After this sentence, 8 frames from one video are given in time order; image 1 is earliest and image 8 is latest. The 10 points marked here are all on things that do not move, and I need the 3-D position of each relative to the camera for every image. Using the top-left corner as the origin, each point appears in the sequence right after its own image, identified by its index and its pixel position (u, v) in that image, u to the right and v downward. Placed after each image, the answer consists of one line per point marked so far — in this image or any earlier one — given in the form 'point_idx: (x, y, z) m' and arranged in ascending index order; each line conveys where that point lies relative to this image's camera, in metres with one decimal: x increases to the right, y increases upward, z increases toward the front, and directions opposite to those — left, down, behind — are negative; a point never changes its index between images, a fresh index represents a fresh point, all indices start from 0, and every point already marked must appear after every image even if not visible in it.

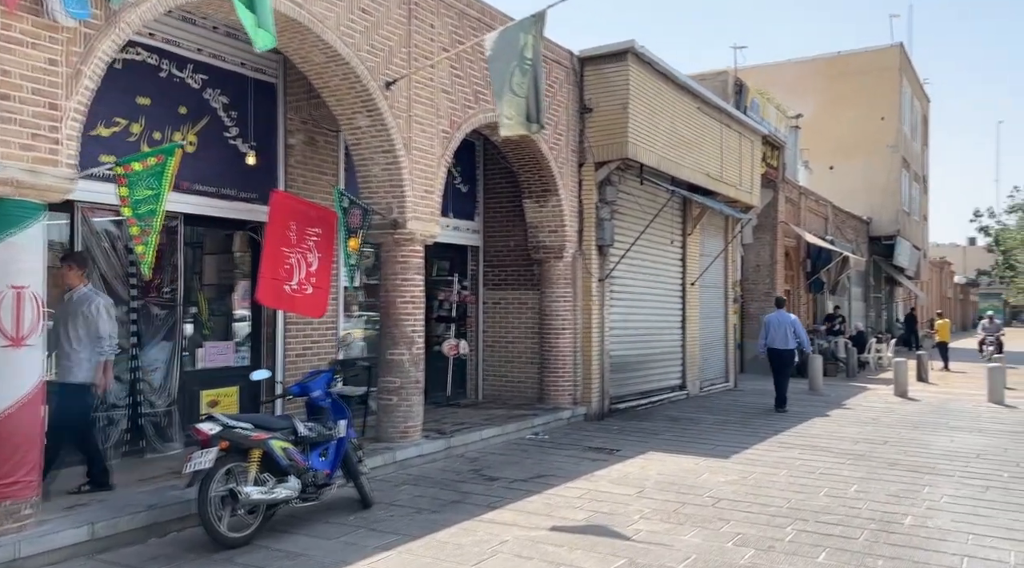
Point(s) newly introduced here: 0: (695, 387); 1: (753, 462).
0: (+3.4, -1.8, +18.0) m
1: (+2.6, -1.9, +10.9) m
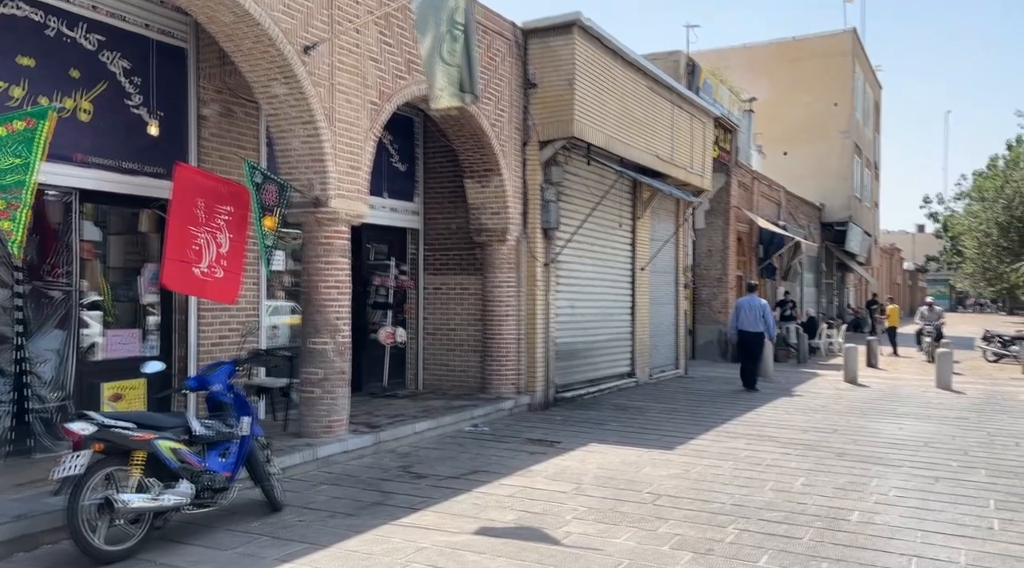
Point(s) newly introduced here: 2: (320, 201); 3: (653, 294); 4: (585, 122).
0: (+2.4, -1.6, +17.5) m
1: (+1.9, -1.7, +10.3) m
2: (-1.7, +0.7, +9.1) m
3: (+2.8, -0.2, +19.0) m
4: (+1.0, +2.2, +13.6) m
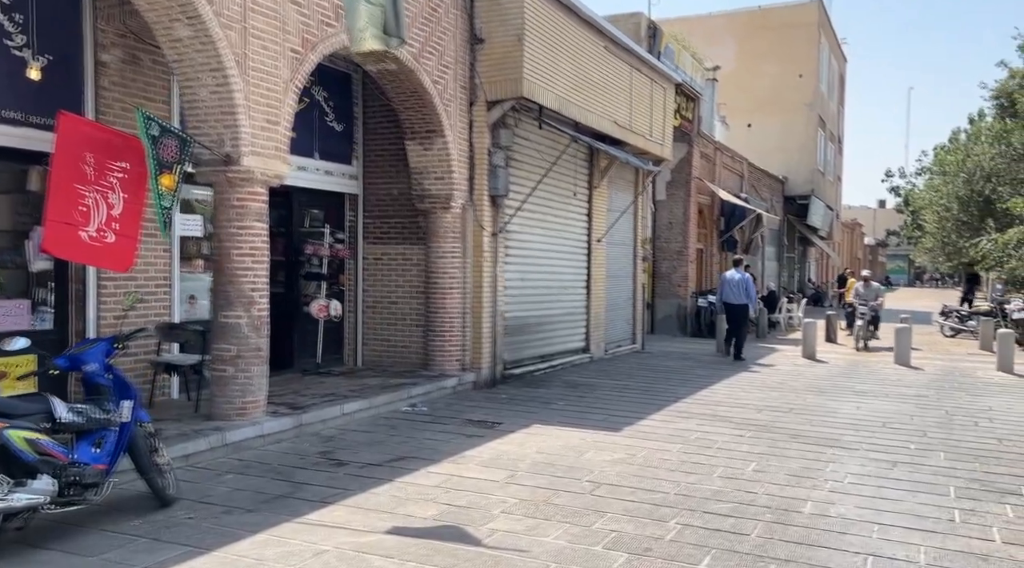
0: (+1.5, -1.1, +16.8) m
1: (+1.3, -1.4, +9.7) m
2: (-2.3, +1.0, +8.2) m
3: (+1.9, +0.3, +18.3) m
4: (+0.3, +2.5, +12.8) m
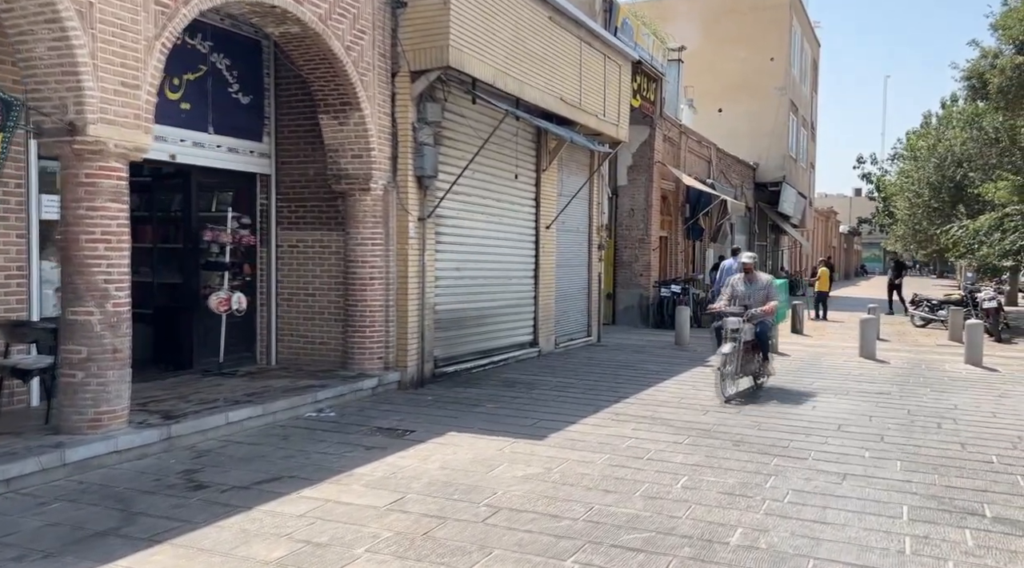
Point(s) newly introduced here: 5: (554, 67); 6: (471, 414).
0: (+0.6, -0.9, +15.7) m
1: (+0.5, -1.4, +8.6) m
2: (-3.0, +1.1, +7.0) m
3: (+0.9, +0.5, +17.2) m
4: (-0.6, +2.6, +11.6) m
5: (+0.6, +3.1, +14.5) m
6: (-0.4, -1.3, +9.8) m
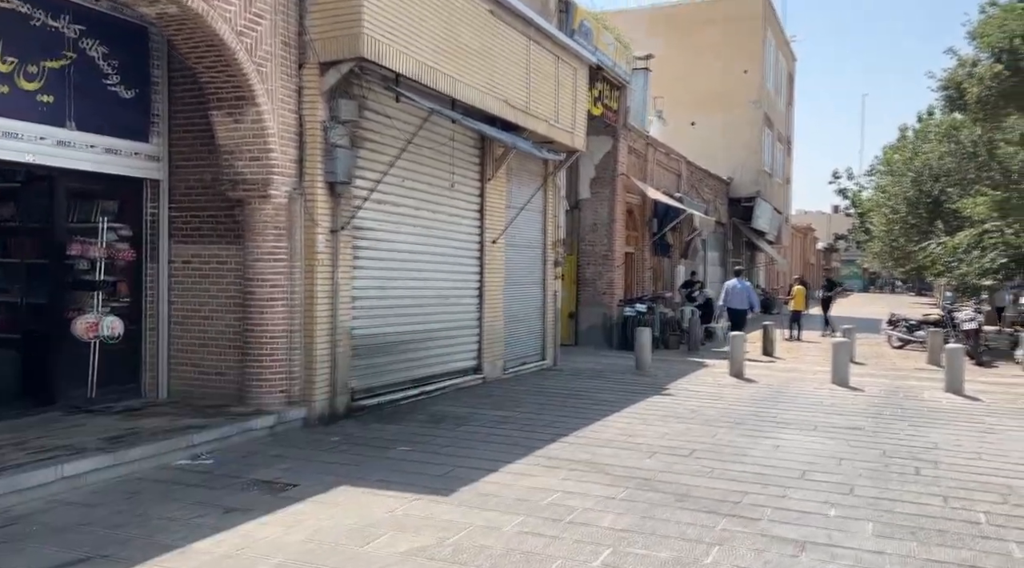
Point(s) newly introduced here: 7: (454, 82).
0: (-0.3, -1.2, +14.3) m
1: (-0.2, -1.5, +7.1) m
2: (-3.7, +0.9, +5.5) m
3: (0.0, +0.2, +15.8) m
4: (-1.3, +2.4, +10.2) m
5: (-0.2, +2.8, +13.2) m
6: (-1.1, -1.4, +8.4) m
7: (-0.8, +2.3, +11.6) m
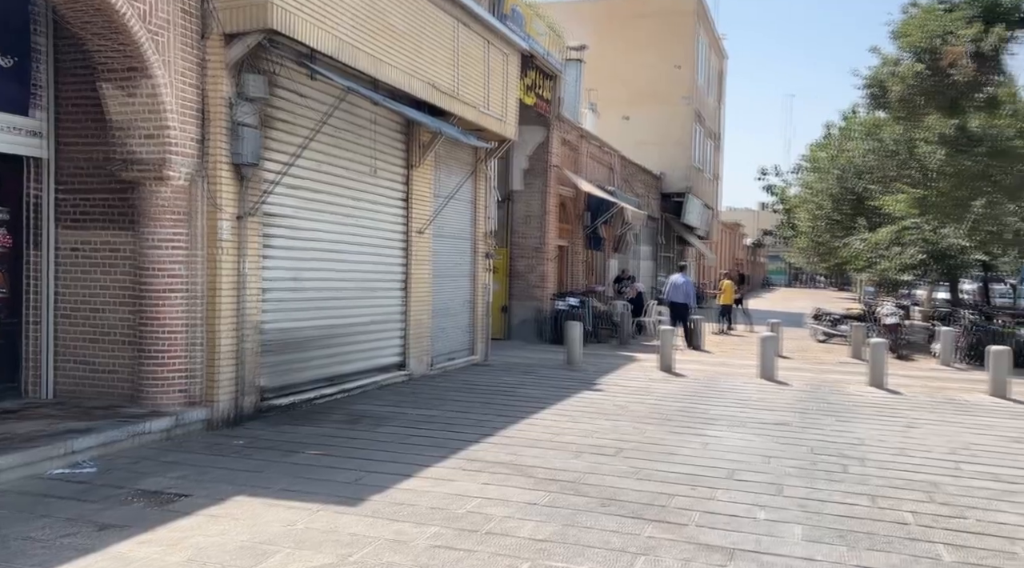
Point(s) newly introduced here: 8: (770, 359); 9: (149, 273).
0: (-1.3, -1.1, +13.8) m
1: (-0.8, -1.5, +6.7) m
2: (-4.1, +1.0, +4.8) m
3: (-1.1, +0.3, +15.3) m
4: (-2.1, +2.5, +9.7) m
5: (-1.2, +2.9, +12.7) m
6: (-1.8, -1.4, +7.8) m
7: (-1.6, +2.4, +11.1) m
8: (+4.0, -1.2, +15.8) m
9: (-3.2, +0.1, +9.2) m
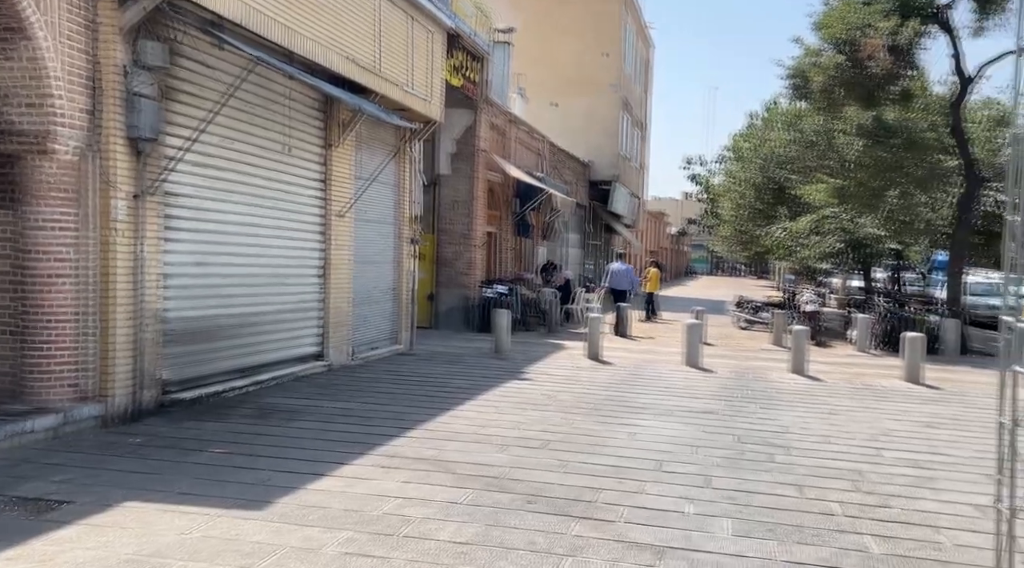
0: (-2.3, -0.9, +13.3) m
1: (-1.3, -1.4, +6.2) m
2: (-4.5, +1.1, +4.1) m
3: (-2.2, +0.5, +14.8) m
4: (-2.8, +2.6, +9.0) m
5: (-2.1, +3.1, +12.1) m
6: (-2.3, -1.3, +7.3) m
7: (-2.4, +2.5, +10.5) m
8: (+2.9, -1.0, +15.7) m
9: (-3.9, +0.2, +8.5) m
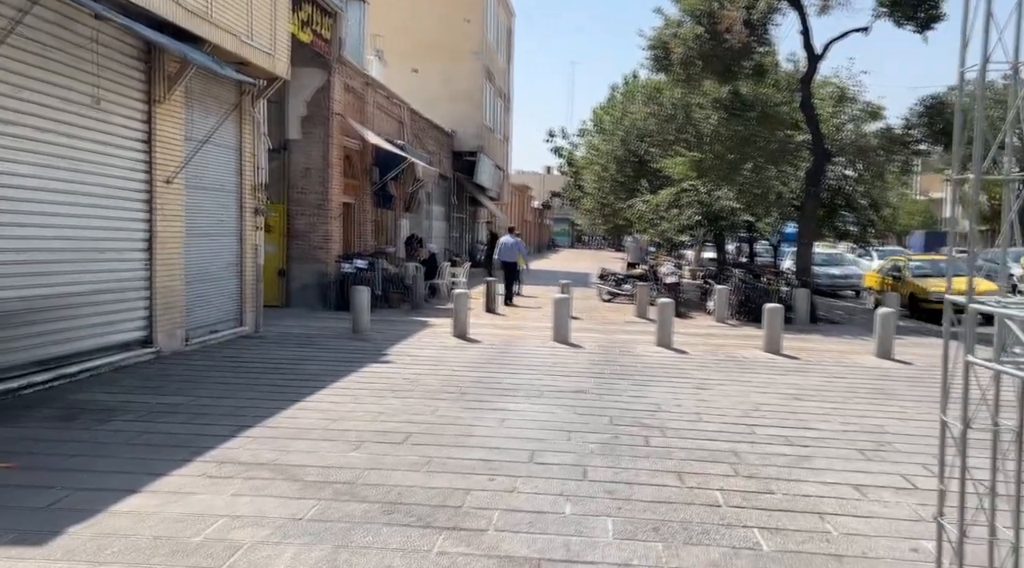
0: (-4.0, -0.7, +11.8) m
1: (-2.0, -1.3, +5.0) m
2: (-4.9, +1.1, +2.4) m
3: (-4.1, +0.8, +13.3) m
4: (-3.9, +2.8, +7.5) m
5: (-3.6, +3.3, +10.6) m
6: (-3.2, -1.2, +5.9) m
7: (-3.7, +2.8, +9.0) m
8: (+0.9, -0.6, +14.9) m
9: (-4.9, +0.4, +6.9) m
